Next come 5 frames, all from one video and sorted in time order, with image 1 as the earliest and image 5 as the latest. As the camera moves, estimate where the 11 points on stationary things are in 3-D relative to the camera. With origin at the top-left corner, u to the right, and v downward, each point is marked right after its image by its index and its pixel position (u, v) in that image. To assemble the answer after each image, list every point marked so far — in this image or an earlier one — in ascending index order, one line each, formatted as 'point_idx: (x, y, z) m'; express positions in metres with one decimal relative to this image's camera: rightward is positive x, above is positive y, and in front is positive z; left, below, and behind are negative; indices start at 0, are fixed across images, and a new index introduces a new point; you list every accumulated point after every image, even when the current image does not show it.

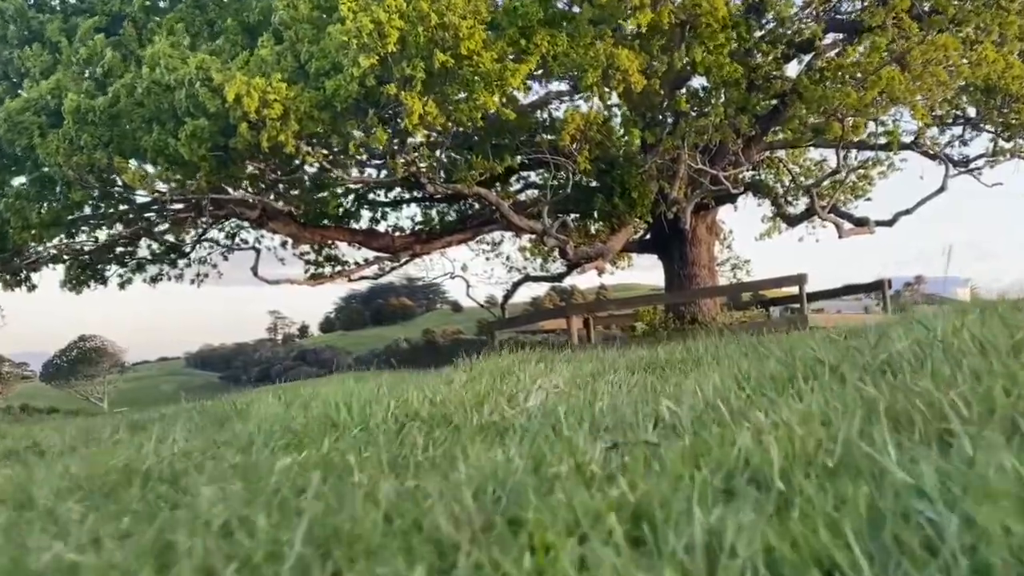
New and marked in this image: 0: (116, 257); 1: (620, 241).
0: (-7.5, +0.6, +17.7) m
1: (+1.8, +0.8, +15.1) m
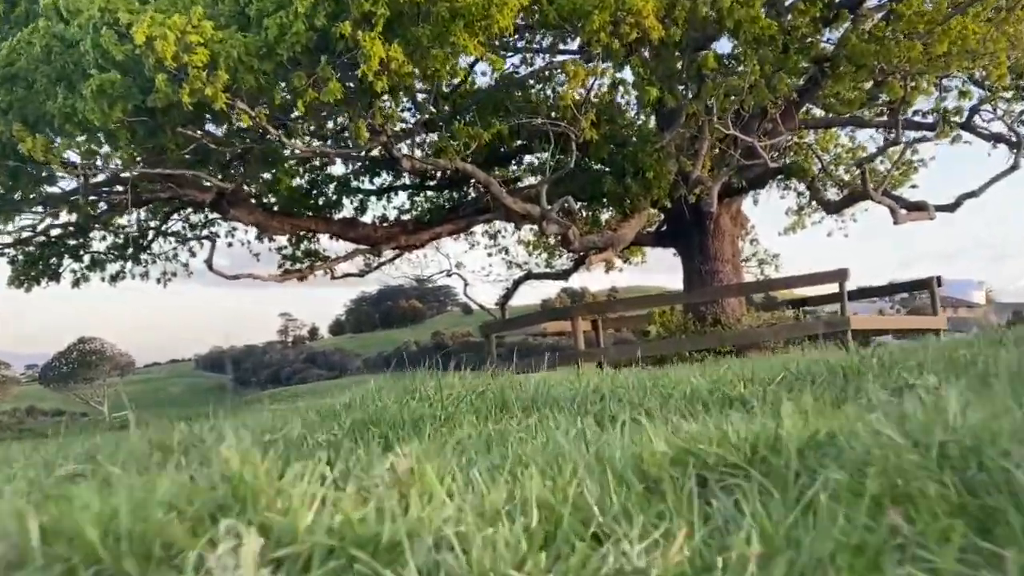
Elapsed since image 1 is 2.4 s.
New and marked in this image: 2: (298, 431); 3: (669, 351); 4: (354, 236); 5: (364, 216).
0: (-7.5, +0.6, +15.7) m
1: (+1.7, +0.9, +13.0) m
2: (-1.4, -0.9, +5.8) m
3: (+2.4, -1.0, +14.3) m
4: (-2.6, +0.8, +15.0) m
5: (-2.6, +1.3, +16.4) m
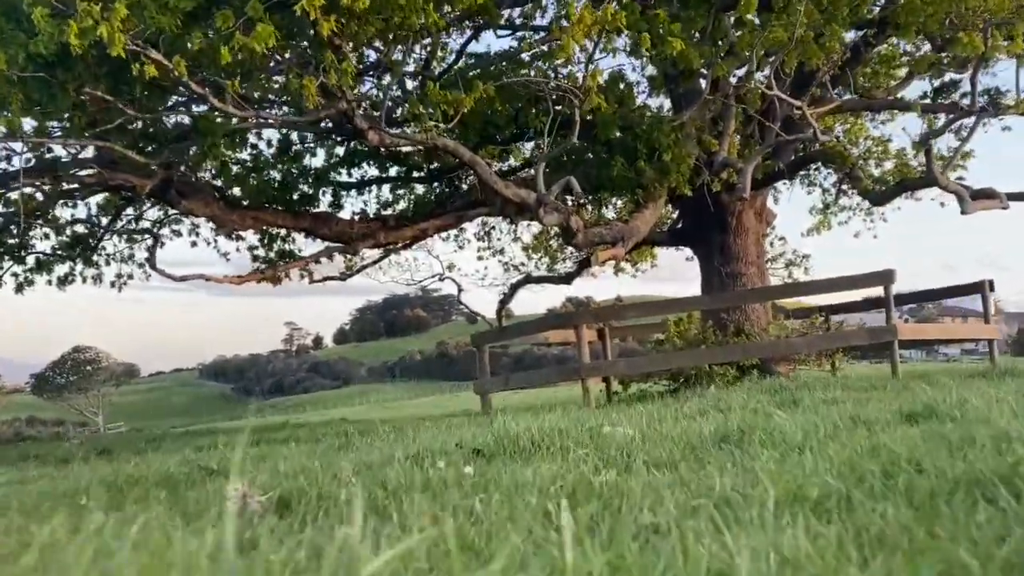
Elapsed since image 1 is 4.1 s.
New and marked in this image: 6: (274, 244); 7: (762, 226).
0: (-7.5, +0.6, +13.9) m
1: (+1.6, +0.8, +11.1) m
2: (-1.5, -0.9, +4.0) m
3: (+2.3, -1.0, +12.5) m
4: (-2.6, +0.8, +13.2) m
5: (-2.7, +1.2, +14.6) m
6: (-4.0, +0.7, +15.7) m
7: (+3.9, +1.0, +14.4) m
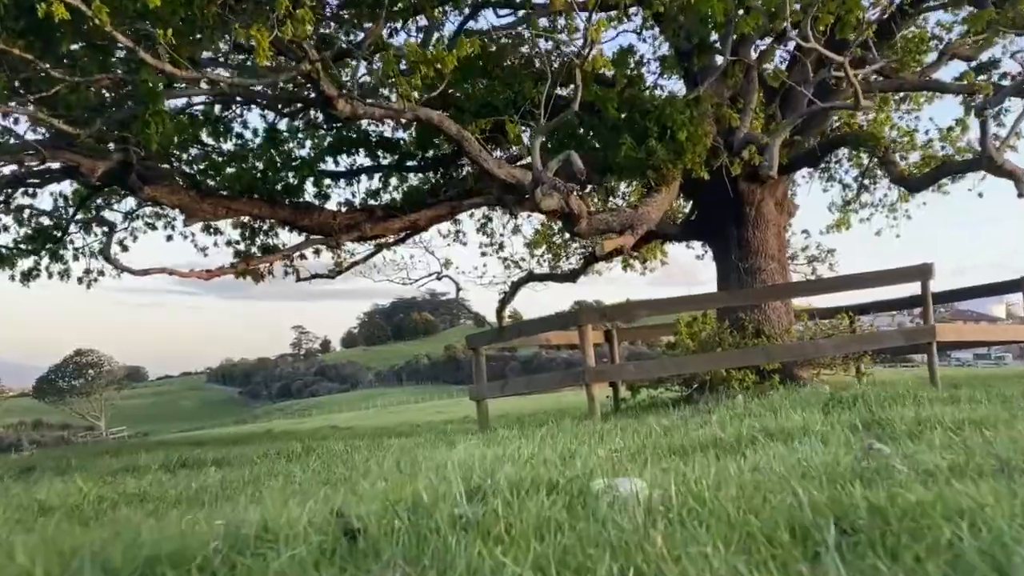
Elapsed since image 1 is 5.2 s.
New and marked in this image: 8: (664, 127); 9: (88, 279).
0: (-7.6, +0.6, +12.8) m
1: (+1.6, +0.9, +10.0) m
2: (-1.6, -0.8, +2.9) m
3: (+2.3, -1.0, +11.3) m
4: (-2.7, +0.8, +12.1) m
5: (-2.7, +1.3, +13.5) m
6: (-4.0, +0.8, +14.6) m
7: (+3.8, +1.0, +13.3) m
8: (+1.5, +1.6, +9.5) m
9: (-6.6, +0.1, +14.6) m
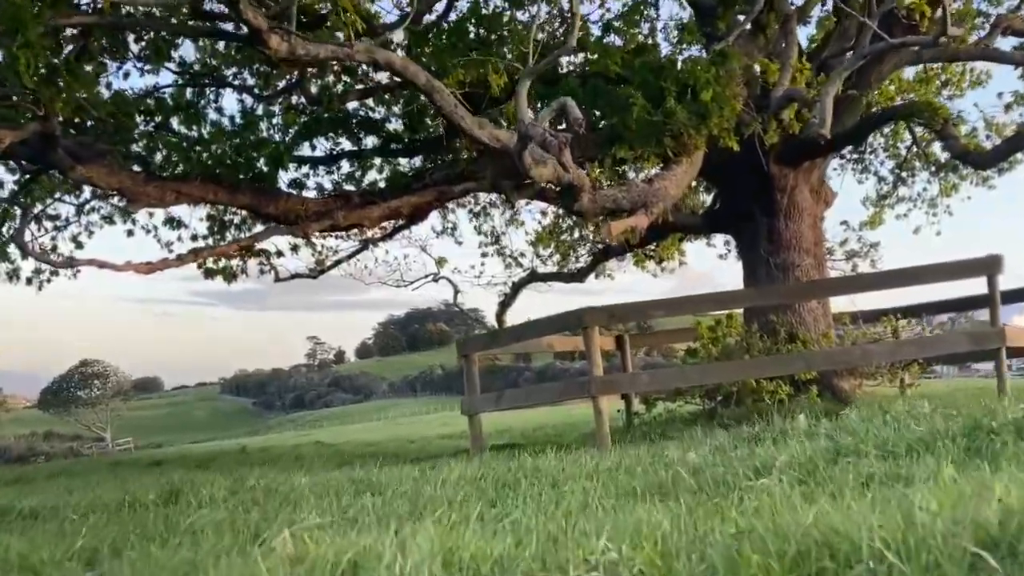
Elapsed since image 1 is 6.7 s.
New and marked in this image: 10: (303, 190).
0: (-7.6, +0.6, +11.4) m
1: (+1.5, +0.9, +8.4) m
2: (-1.8, -0.6, +1.3) m
3: (+2.2, -0.9, +9.7) m
4: (-2.7, +0.9, +10.6) m
5: (-2.7, +1.3, +11.9) m
6: (-4.0, +0.8, +13.1) m
7: (+3.8, +1.0, +11.6) m
8: (+1.5, +1.7, +7.9) m
9: (-6.6, +0.1, +13.1) m
10: (-2.7, +1.3, +11.9) m
